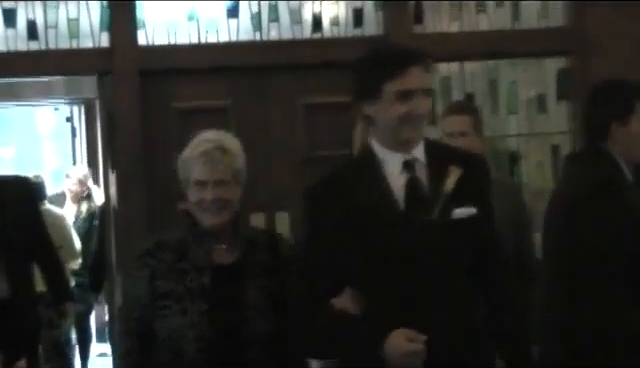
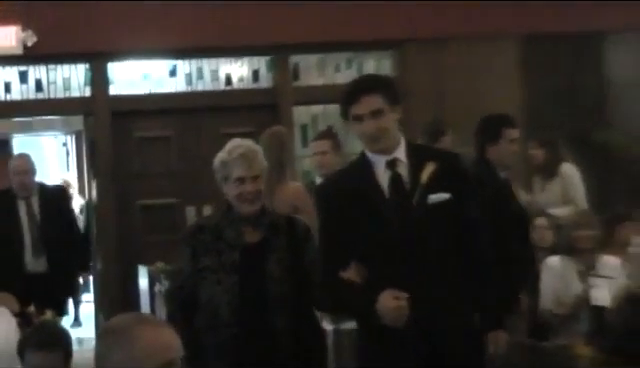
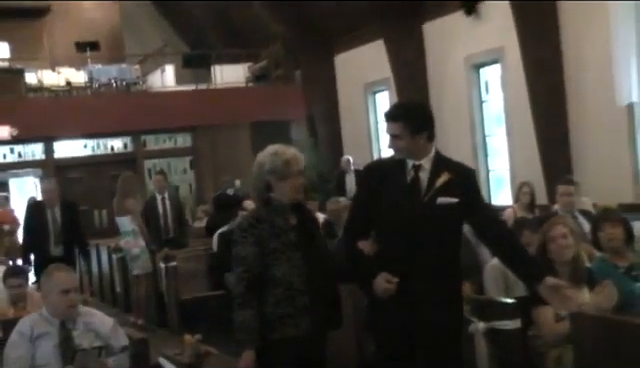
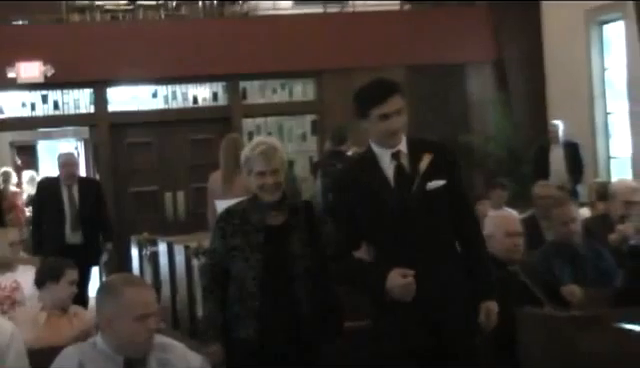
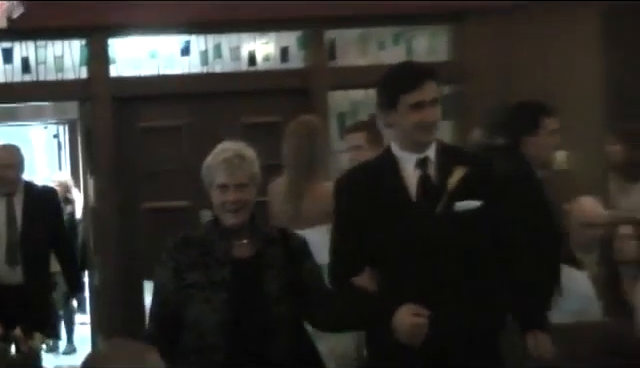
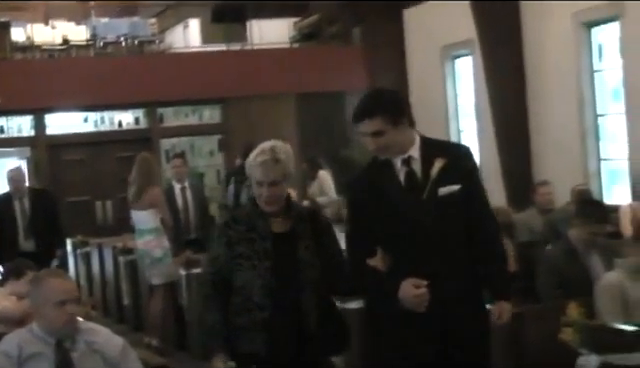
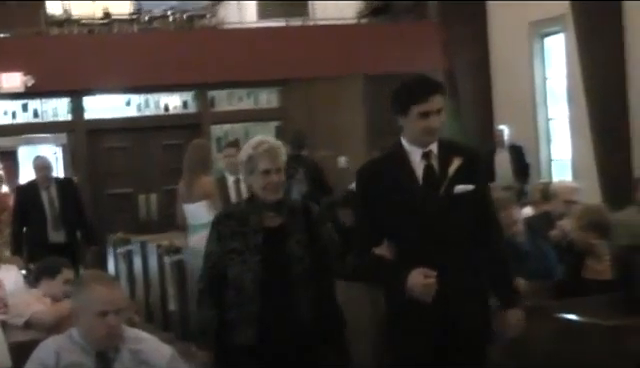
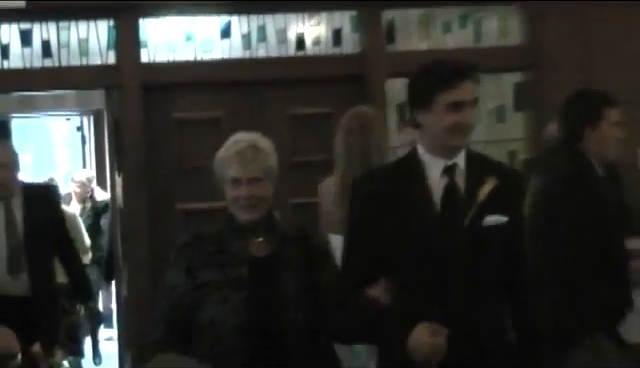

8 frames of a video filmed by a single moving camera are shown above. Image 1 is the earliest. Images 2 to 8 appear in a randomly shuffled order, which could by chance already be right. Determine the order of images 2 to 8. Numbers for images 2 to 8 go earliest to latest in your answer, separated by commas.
8, 5, 2, 4, 7, 6, 3
